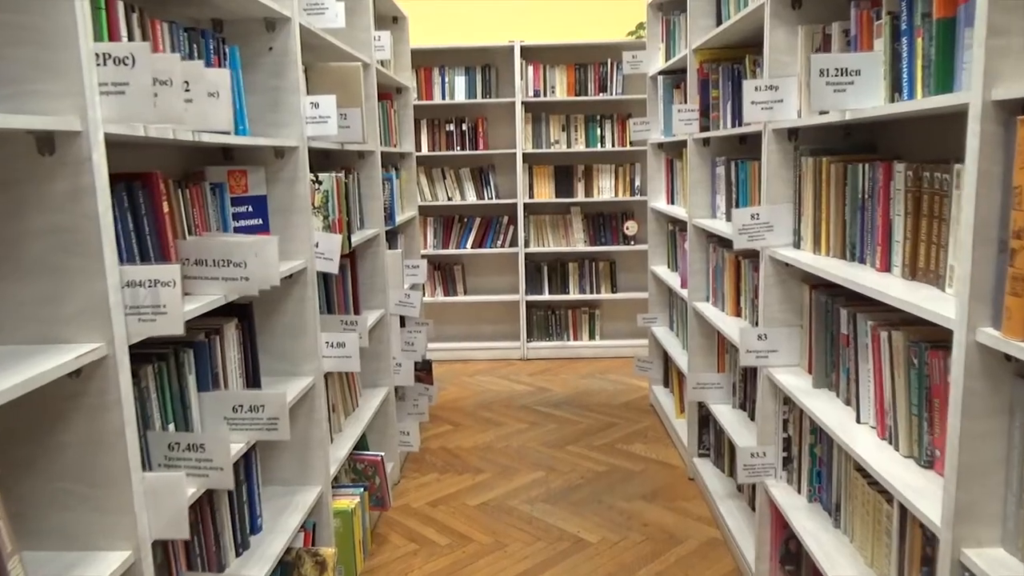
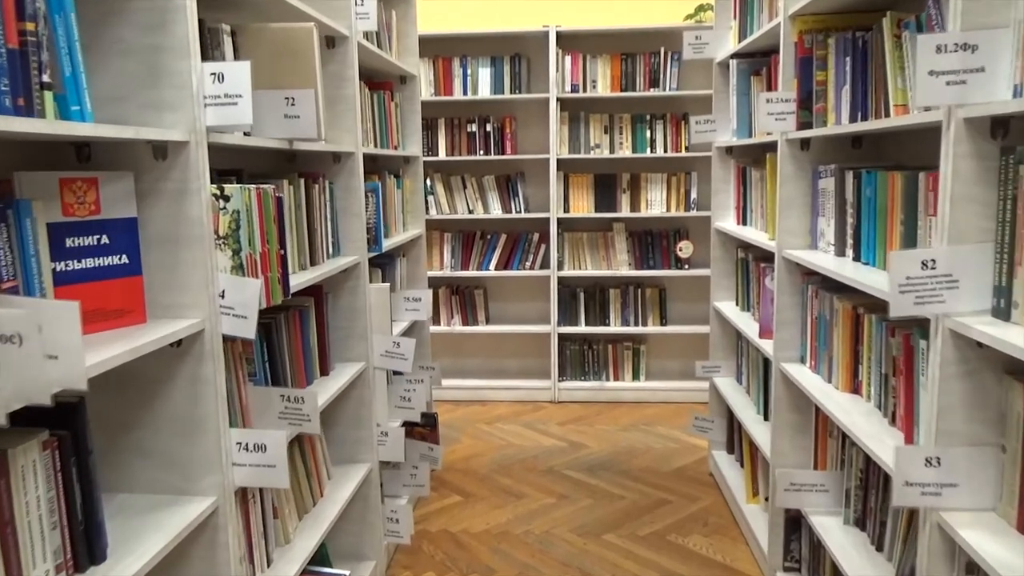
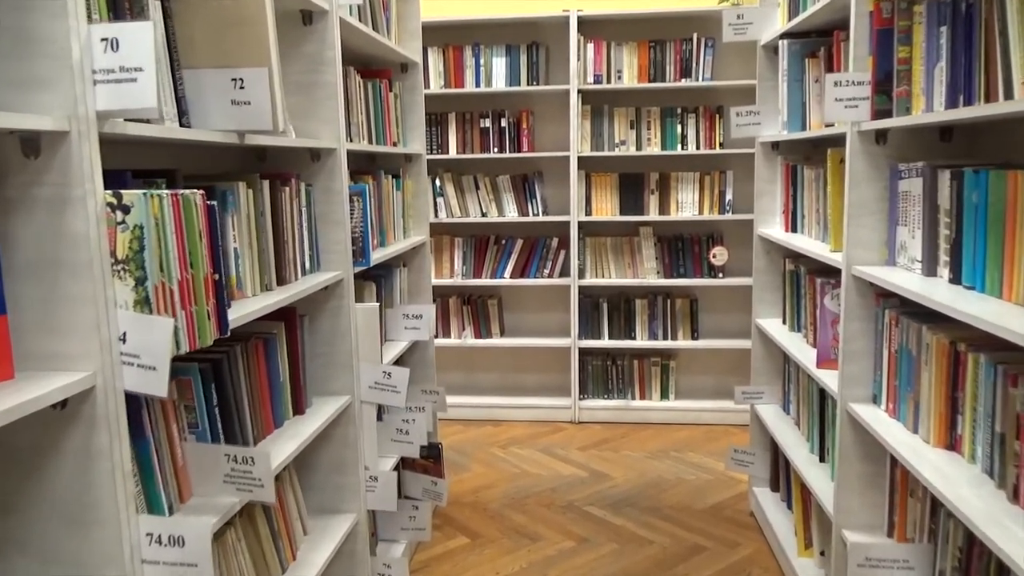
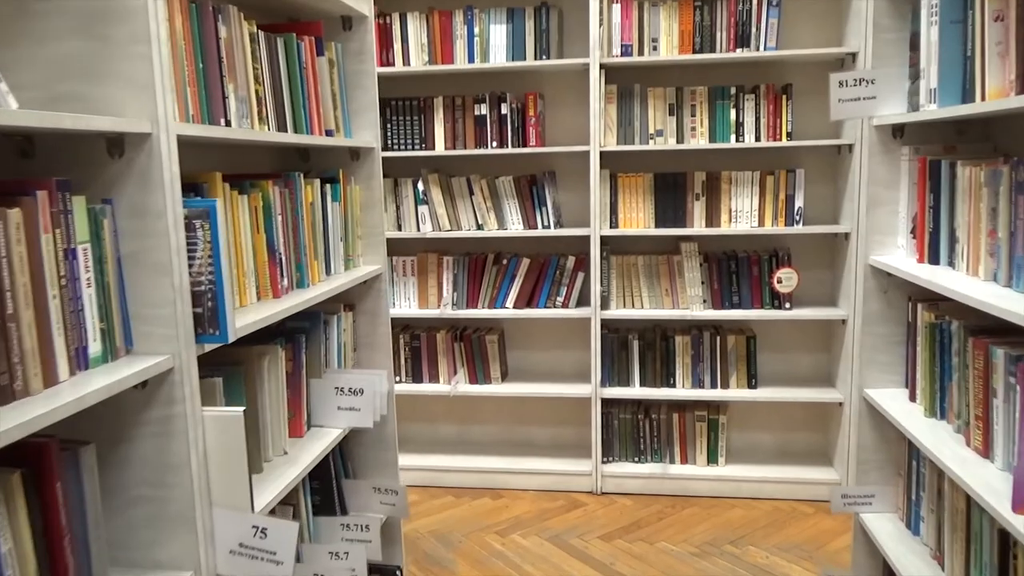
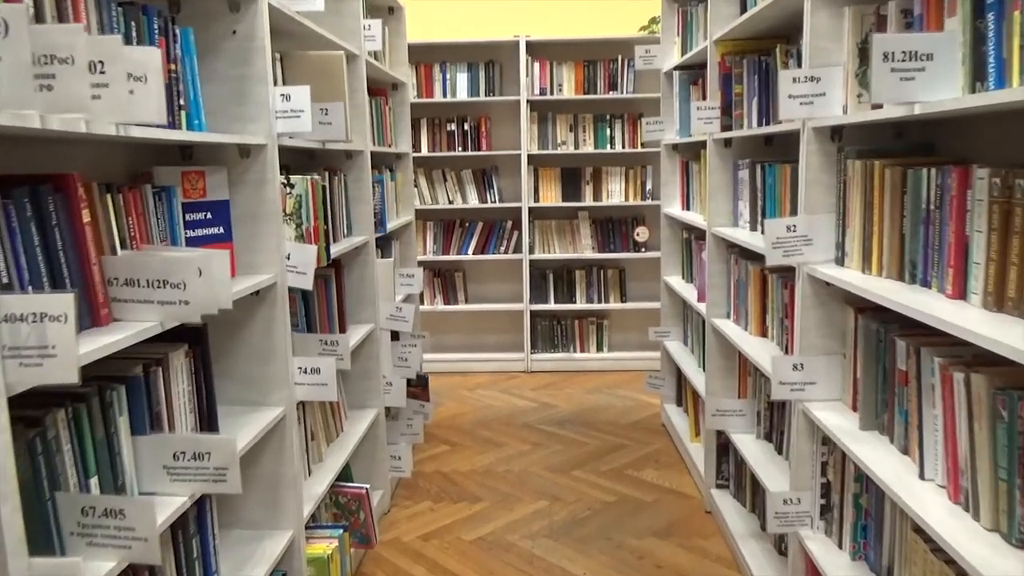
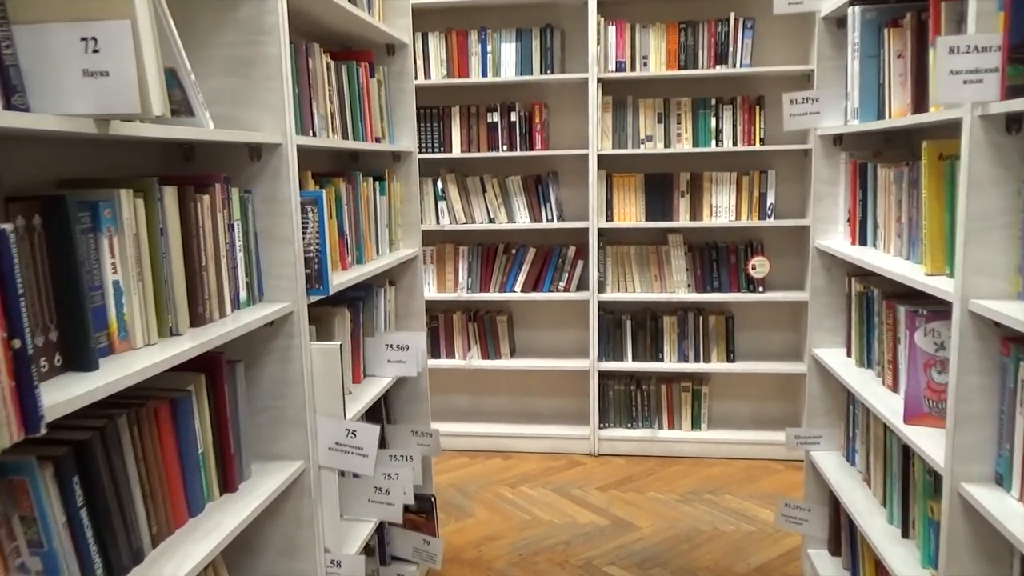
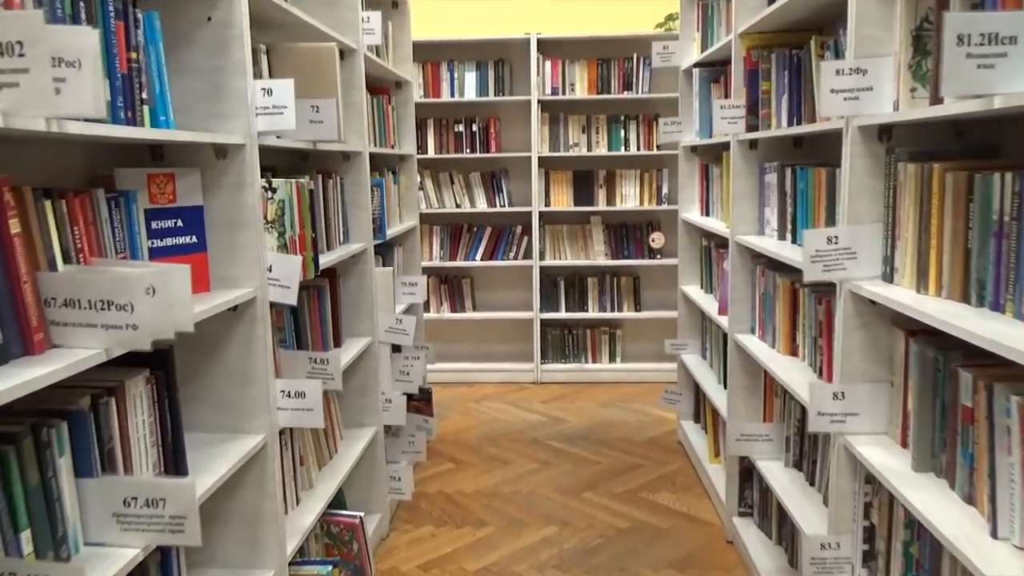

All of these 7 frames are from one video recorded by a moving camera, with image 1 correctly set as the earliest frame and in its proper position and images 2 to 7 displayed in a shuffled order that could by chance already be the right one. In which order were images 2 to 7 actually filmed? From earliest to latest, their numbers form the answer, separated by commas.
5, 7, 2, 3, 6, 4
